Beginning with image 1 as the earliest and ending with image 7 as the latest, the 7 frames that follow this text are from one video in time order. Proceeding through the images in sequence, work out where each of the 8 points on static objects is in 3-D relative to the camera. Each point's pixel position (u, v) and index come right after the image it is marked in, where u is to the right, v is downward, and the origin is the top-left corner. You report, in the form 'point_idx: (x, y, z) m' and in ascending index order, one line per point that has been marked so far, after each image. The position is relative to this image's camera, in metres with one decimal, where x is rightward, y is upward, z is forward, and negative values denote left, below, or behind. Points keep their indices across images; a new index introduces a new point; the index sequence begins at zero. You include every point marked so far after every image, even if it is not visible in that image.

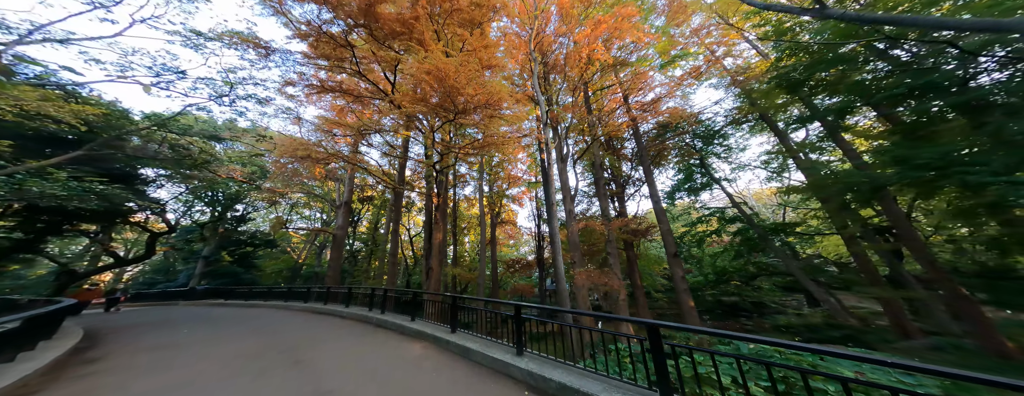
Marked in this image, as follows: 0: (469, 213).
0: (-2.7, -1.0, +17.0) m
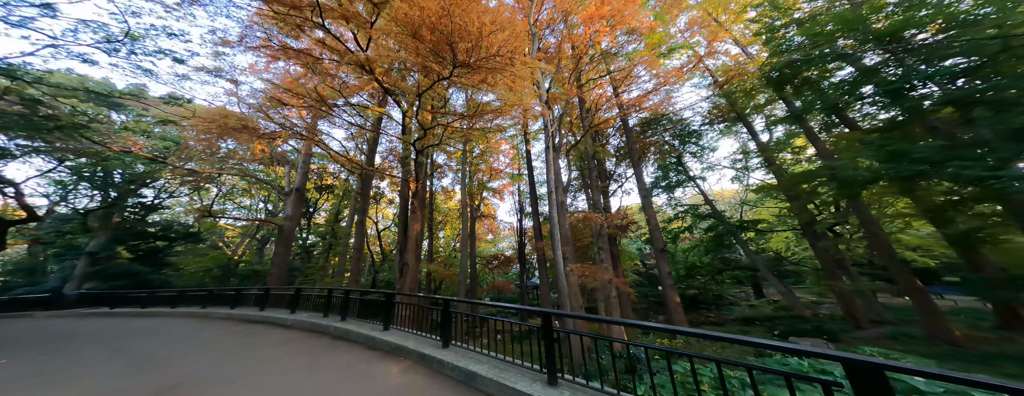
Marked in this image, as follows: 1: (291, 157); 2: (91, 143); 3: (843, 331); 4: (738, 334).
0: (-4.3, -0.5, +15.8) m
1: (-10.8, +2.0, +12.2) m
2: (-11.8, +1.6, +7.0) m
3: (+9.6, -3.9, +7.1) m
4: (+7.7, -4.6, +8.4) m
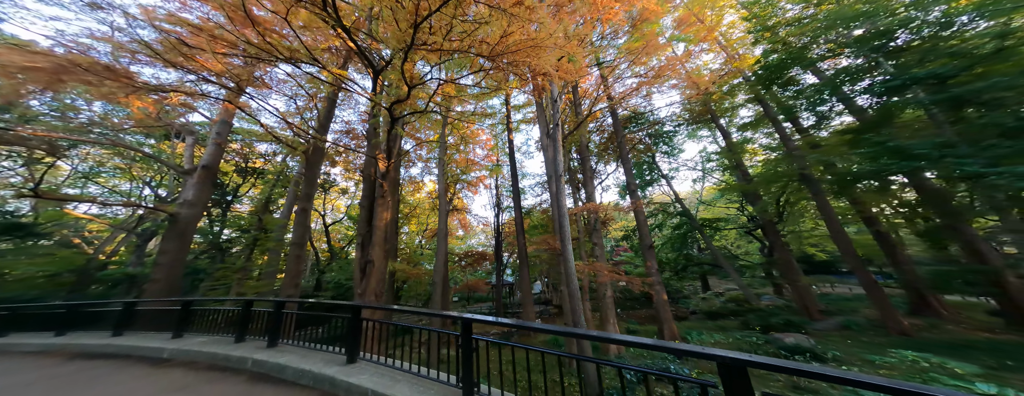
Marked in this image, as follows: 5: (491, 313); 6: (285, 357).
0: (-5.9, 0.0, +13.9) m
1: (-11.7, +2.7, +9.2) m
2: (-11.7, +2.2, +4.0) m
3: (+9.1, -3.9, +7.7) m
4: (+7.1, -4.5, +8.7) m
5: (-1.1, -6.8, +14.6) m
6: (-3.2, -2.2, +3.5) m
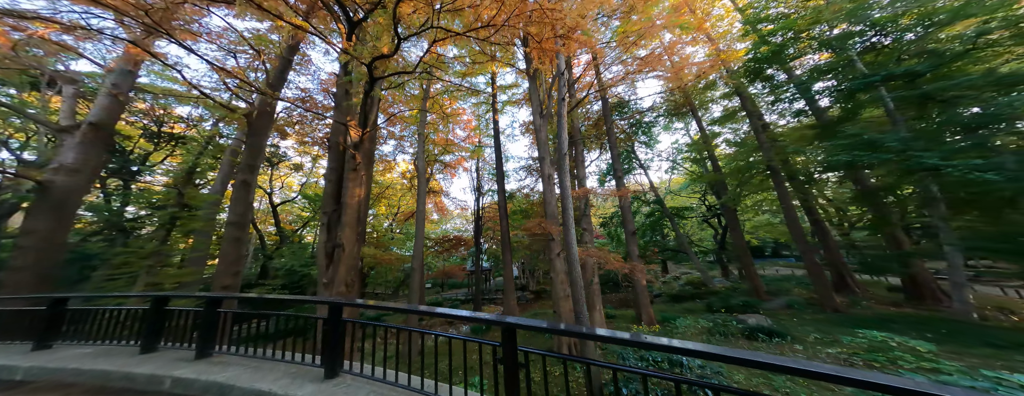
0: (-7.0, +1.0, +12.5) m
1: (-12.0, +3.6, +7.0) m
2: (-11.4, +2.9, +1.8) m
3: (+8.5, -3.6, +8.6) m
4: (+6.3, -4.1, +9.3) m
5: (-2.6, -5.8, +14.2) m
6: (-3.0, -1.8, +2.7) m
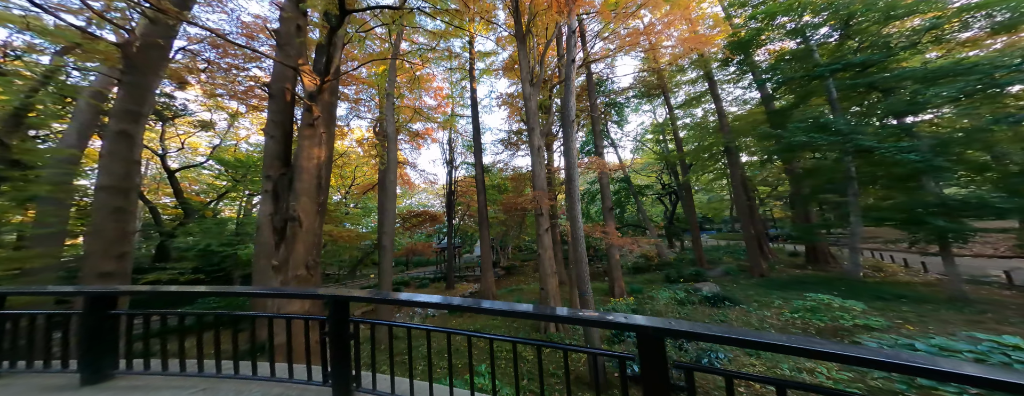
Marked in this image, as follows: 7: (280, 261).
0: (-8.2, +2.4, +10.5) m
1: (-12.1, +4.5, +4.0) m
2: (-10.6, +3.3, -0.9) m
3: (+7.6, -2.9, +9.9) m
4: (+5.3, -3.3, +10.2) m
5: (-4.4, -4.4, +13.6) m
6: (-2.7, -1.5, +1.9) m
7: (-3.6, -1.0, +3.8) m
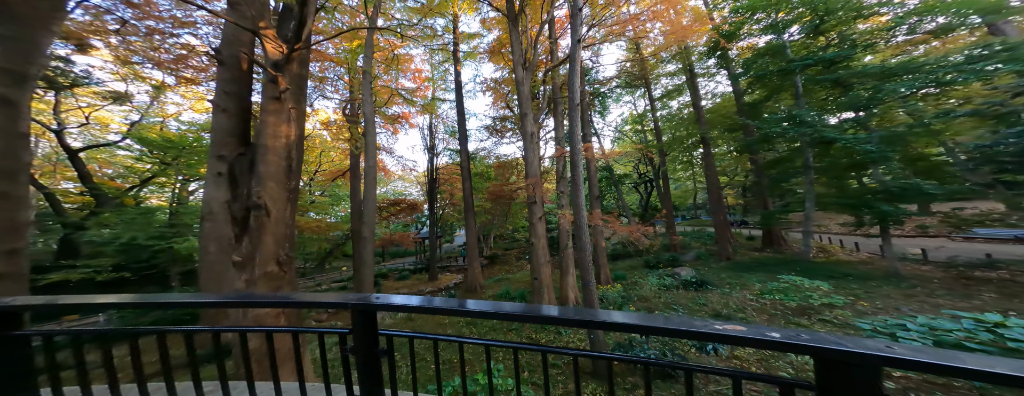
0: (-8.8, +2.8, +9.3) m
1: (-12.0, +4.7, +2.4) m
2: (-10.1, +3.2, -2.3) m
3: (+6.9, -2.4, +10.5) m
4: (+4.6, -2.8, +10.6) m
5: (-5.3, -3.7, +13.0) m
6: (-2.5, -1.4, +1.5) m
7: (-3.5, -0.8, +3.3) m
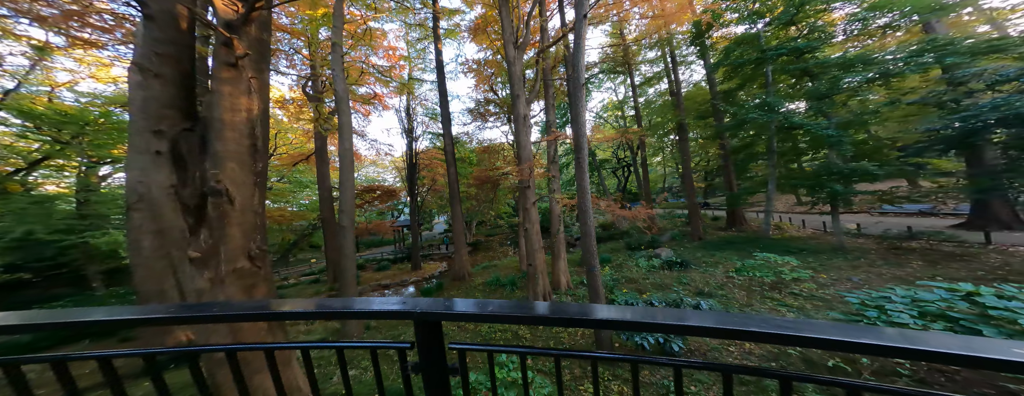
0: (-9.3, +3.2, +8.1) m
1: (-11.8, +4.6, +0.7) m
2: (-9.4, +2.9, -3.6) m
3: (+6.3, -1.7, +11.1) m
4: (+4.0, -2.2, +11.0) m
5: (-6.1, -3.1, +12.5) m
6: (-2.2, -1.4, +1.1) m
7: (-3.4, -0.7, +2.8) m
